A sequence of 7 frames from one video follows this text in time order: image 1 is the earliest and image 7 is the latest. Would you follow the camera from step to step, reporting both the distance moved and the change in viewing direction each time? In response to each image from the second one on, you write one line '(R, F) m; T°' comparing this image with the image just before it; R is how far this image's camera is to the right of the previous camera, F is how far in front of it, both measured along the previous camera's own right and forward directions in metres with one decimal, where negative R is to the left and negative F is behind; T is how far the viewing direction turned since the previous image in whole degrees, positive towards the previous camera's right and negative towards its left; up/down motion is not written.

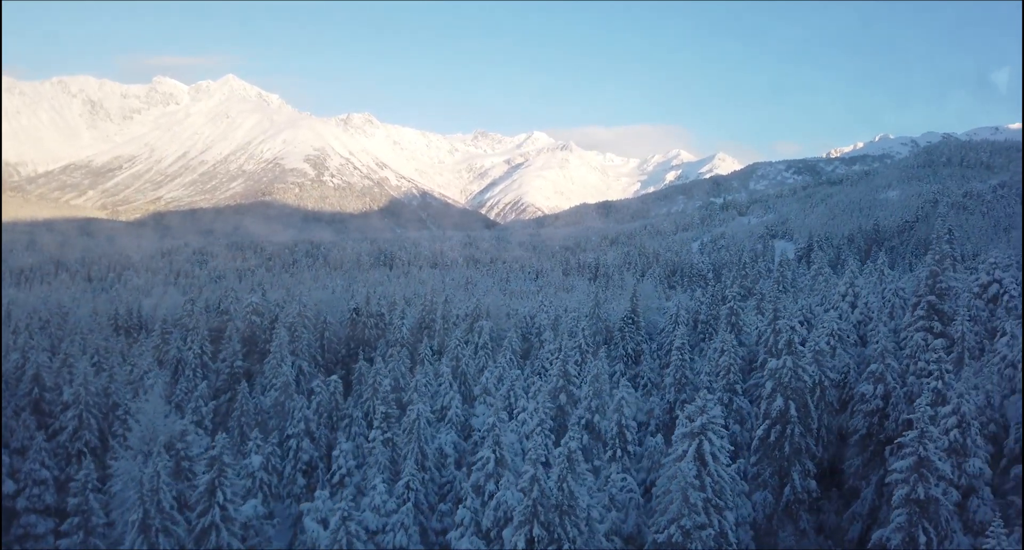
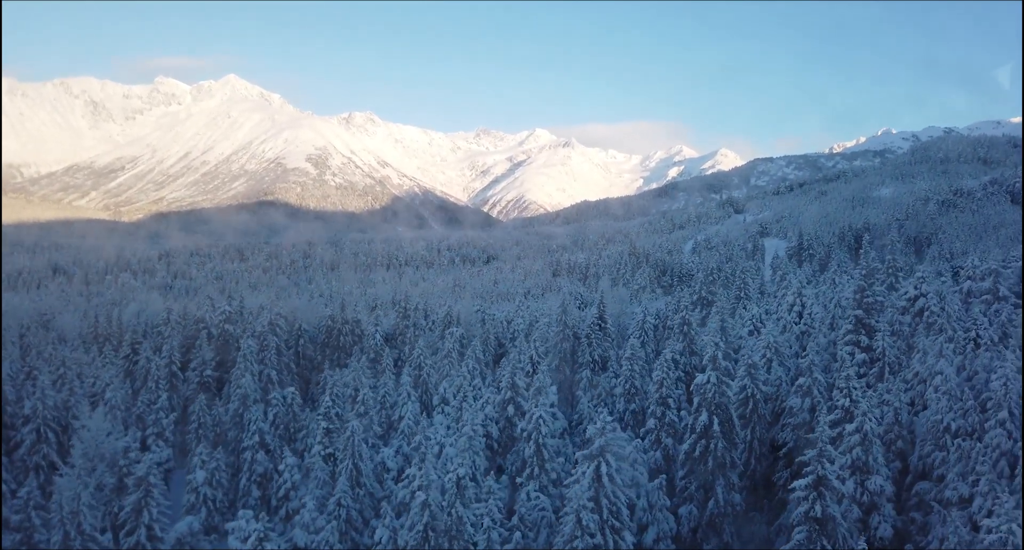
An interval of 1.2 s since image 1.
(+2.1, -0.4) m; 0°
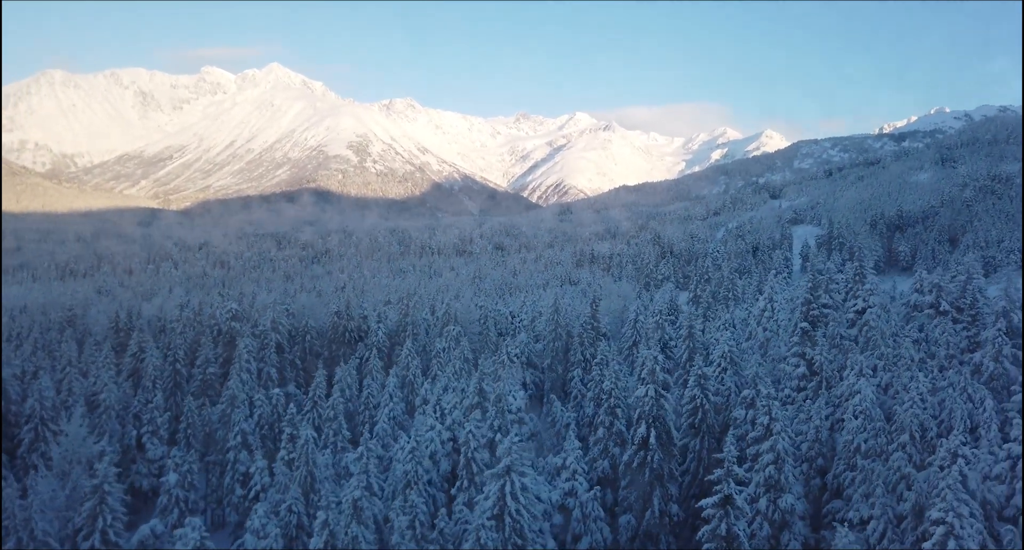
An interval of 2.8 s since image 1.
(+2.8, -0.5) m; -3°
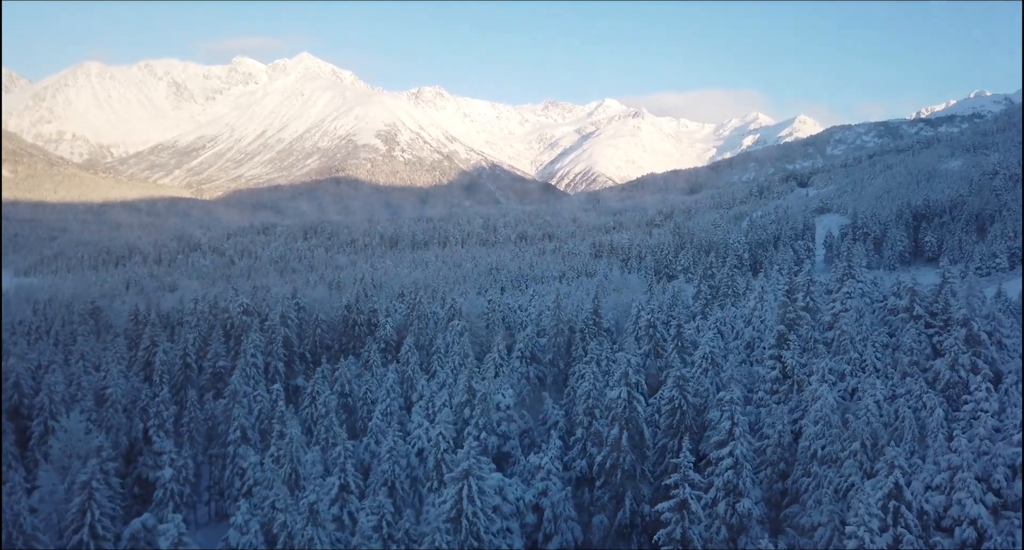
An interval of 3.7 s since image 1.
(+1.5, -0.3) m; -2°
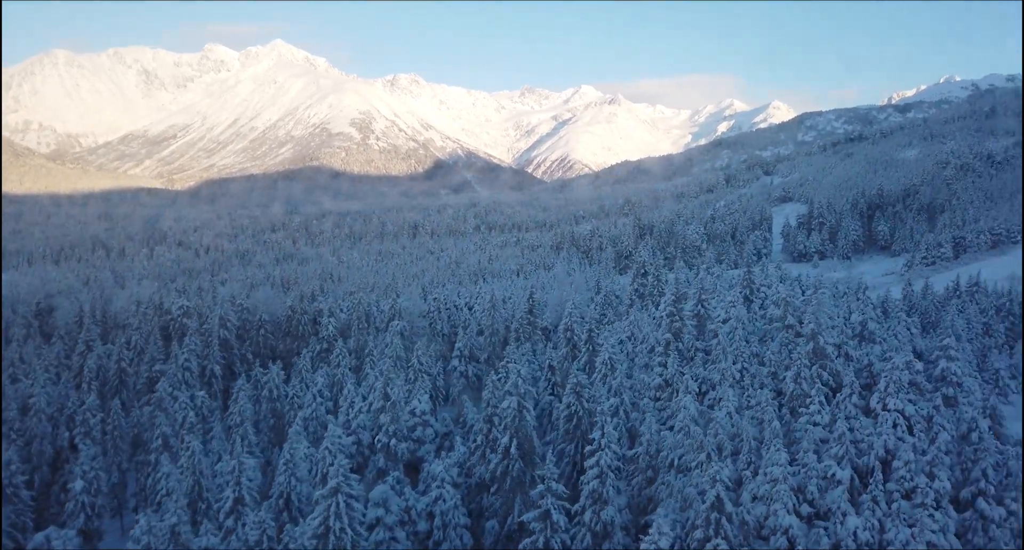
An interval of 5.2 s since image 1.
(+2.5, -0.7) m; +2°
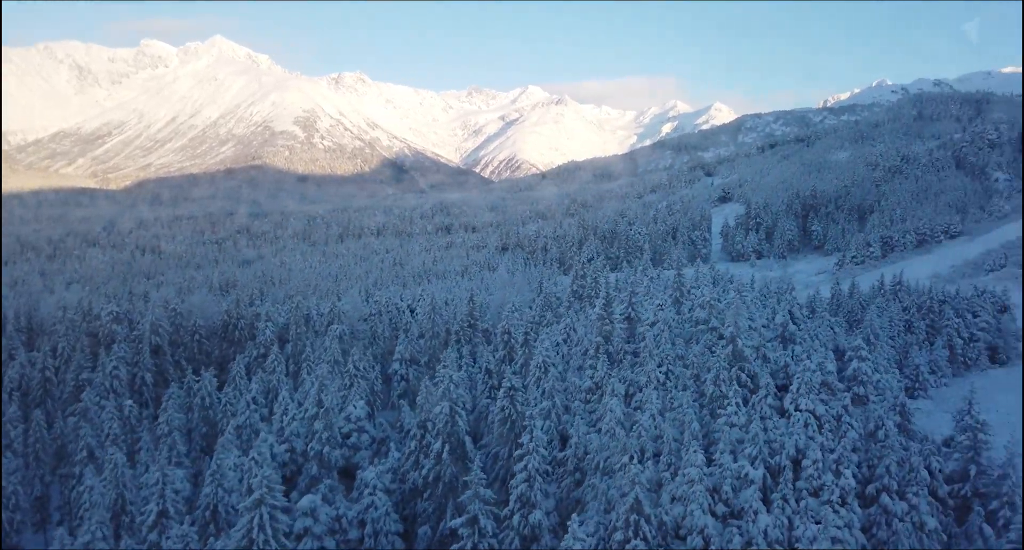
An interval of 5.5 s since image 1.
(+0.5, -0.1) m; +4°
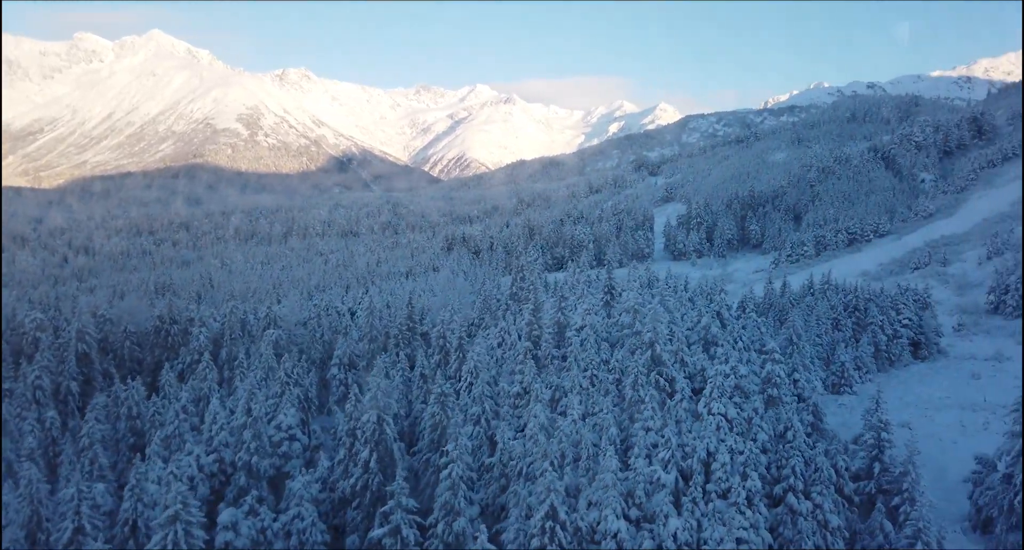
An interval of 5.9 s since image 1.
(+0.7, -0.2) m; +4°
